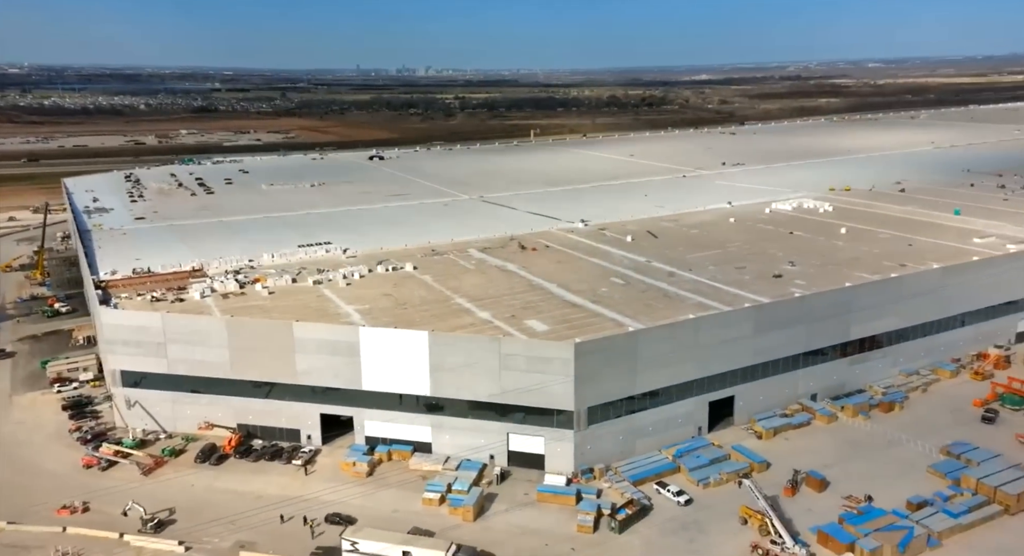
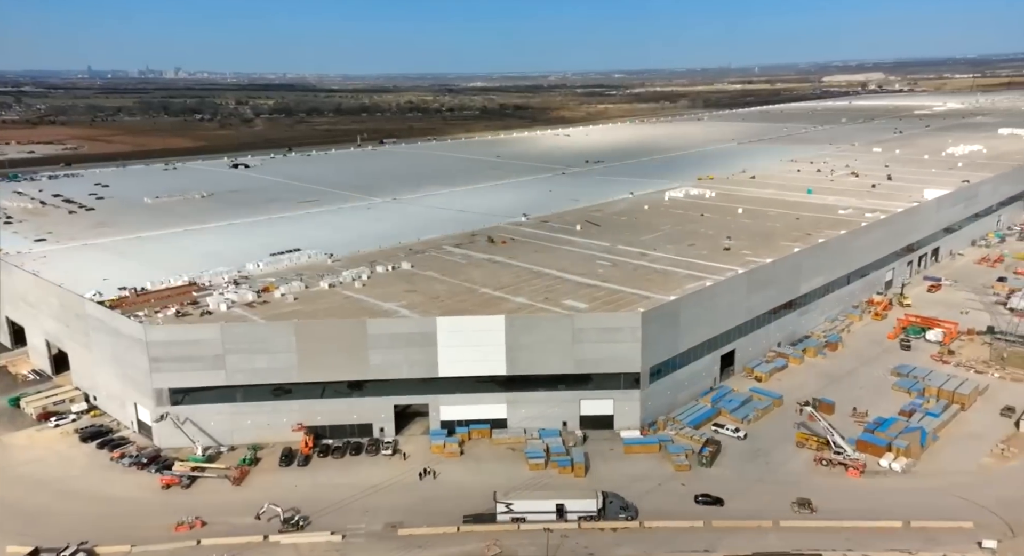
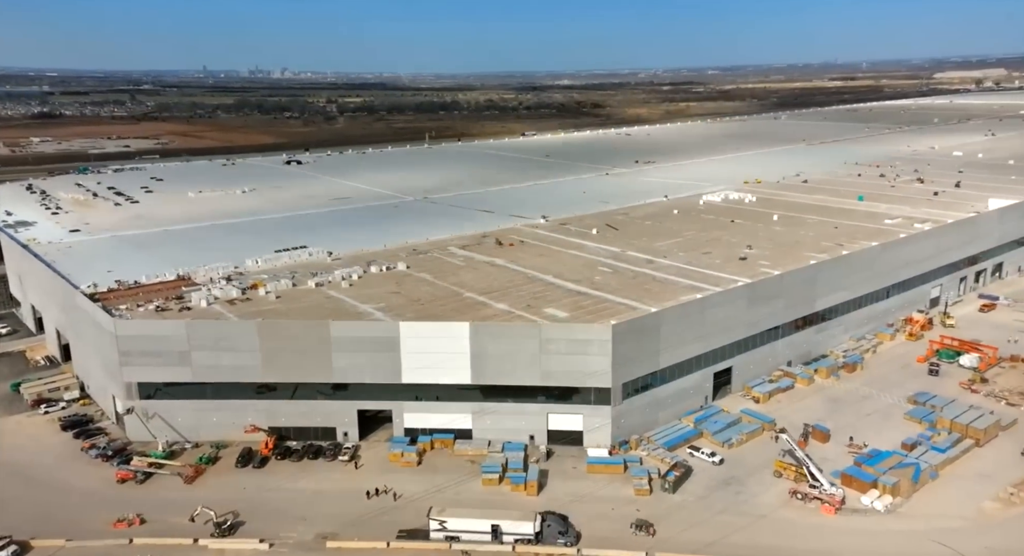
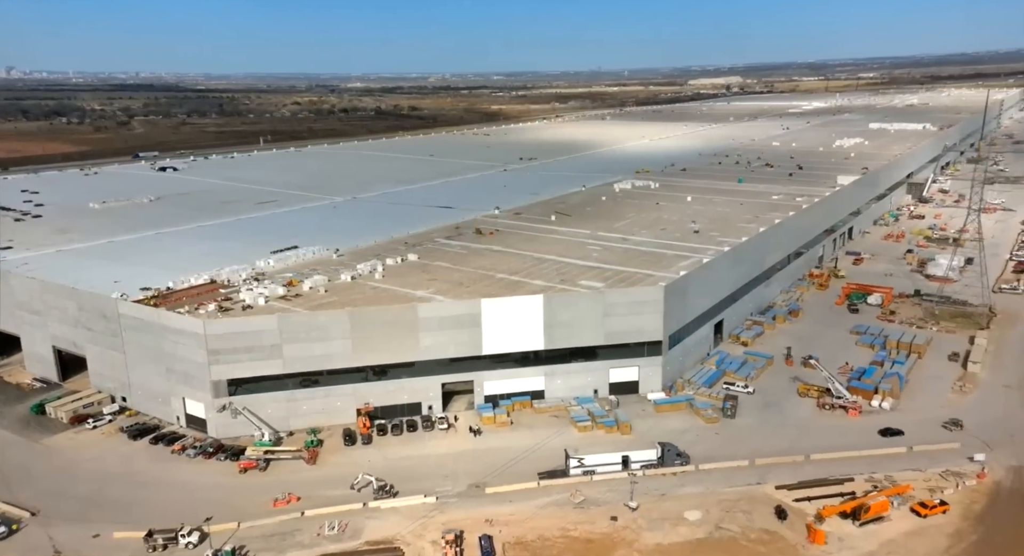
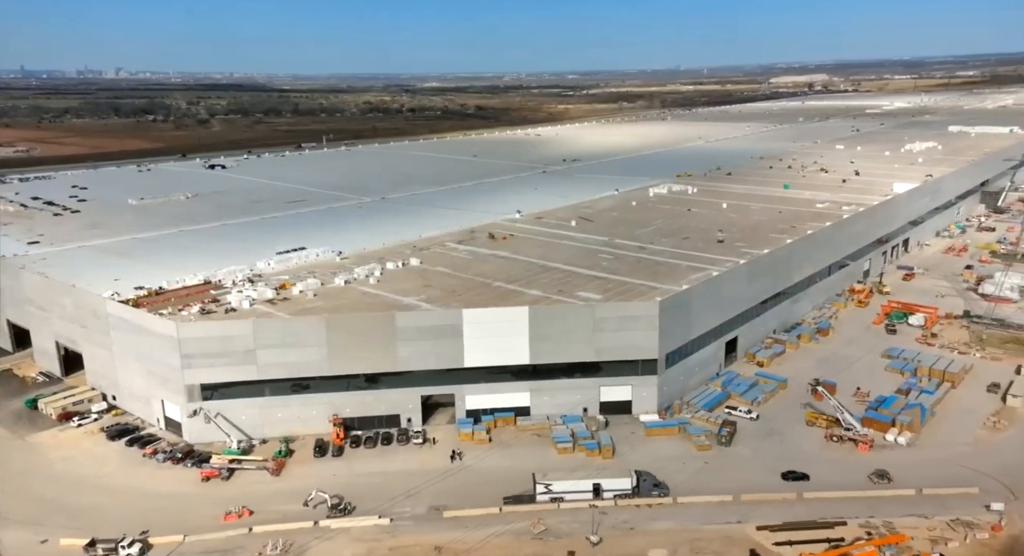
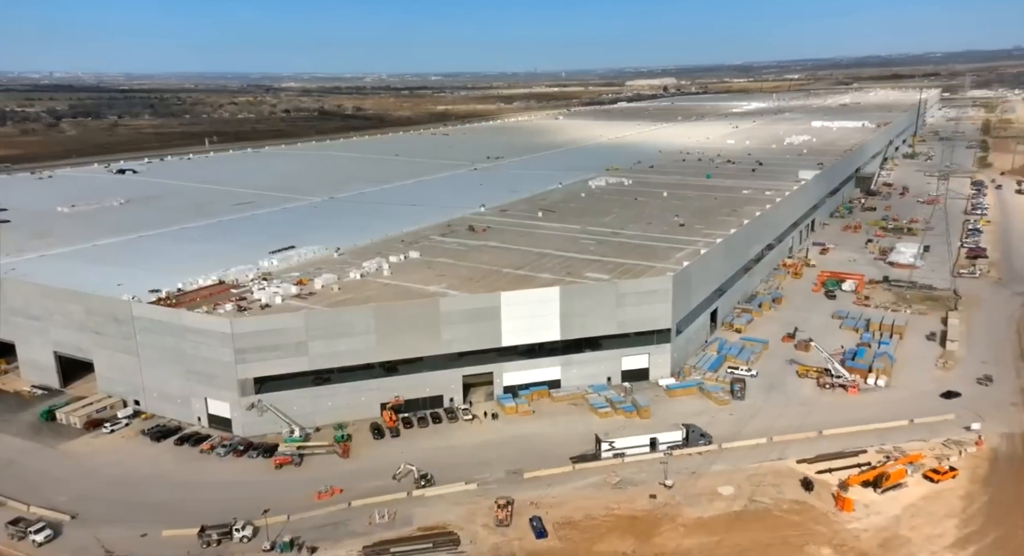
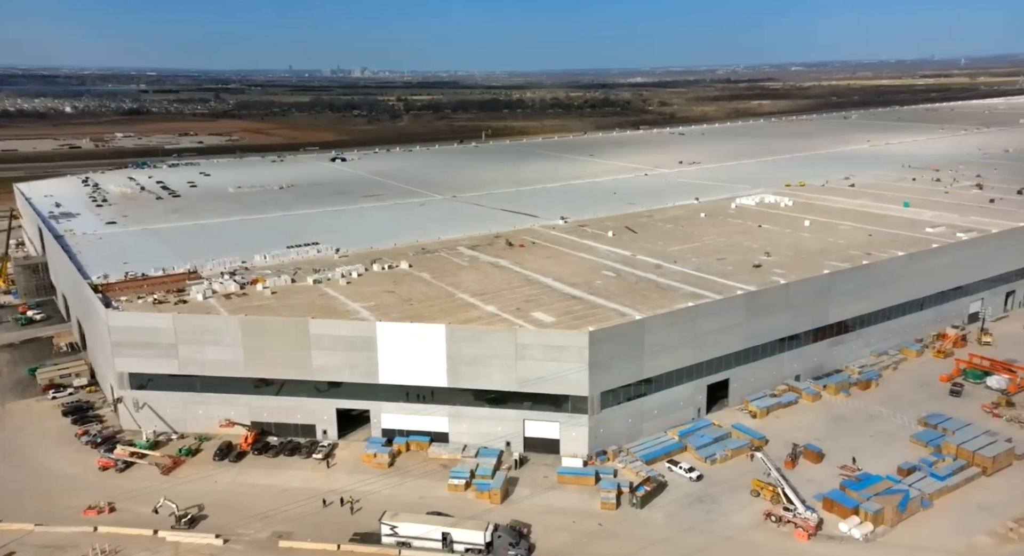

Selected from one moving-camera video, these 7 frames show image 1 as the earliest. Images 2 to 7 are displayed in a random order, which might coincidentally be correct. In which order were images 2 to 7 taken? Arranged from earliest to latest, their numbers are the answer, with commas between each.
7, 3, 2, 5, 4, 6
